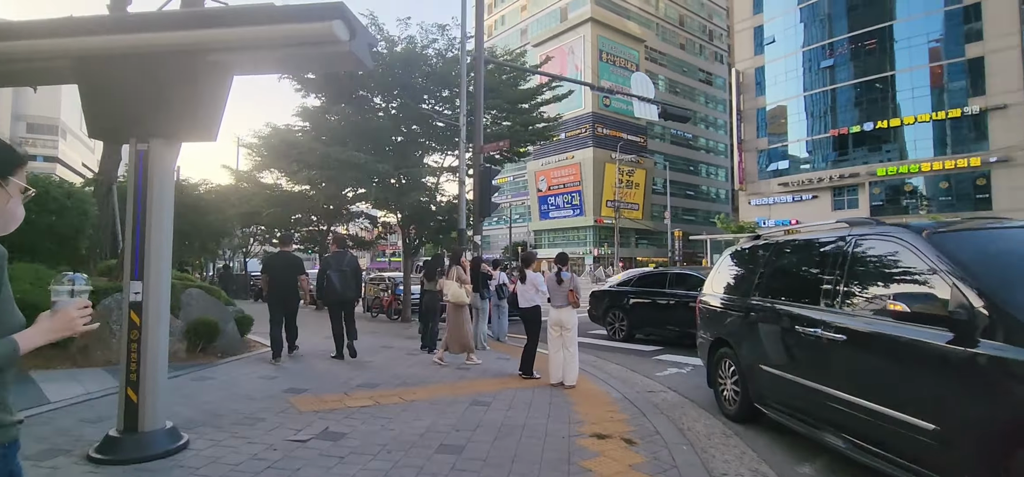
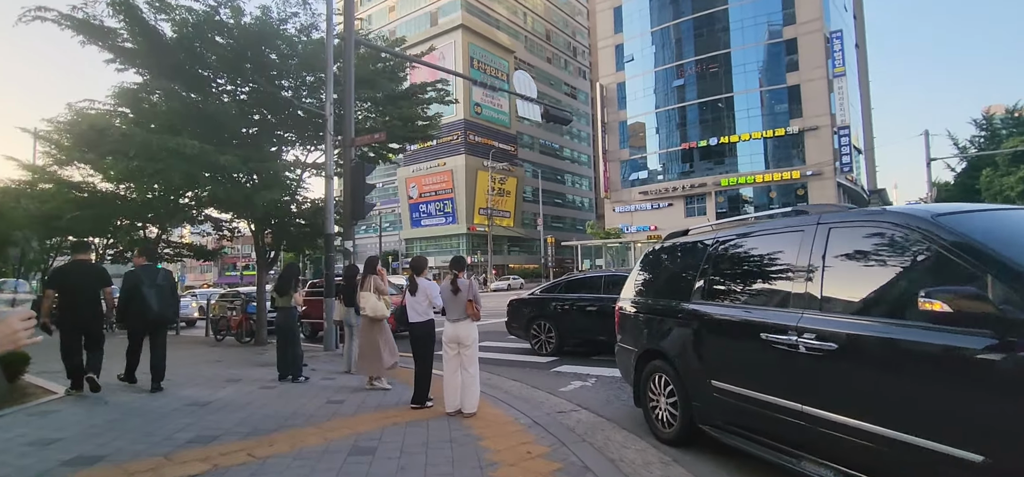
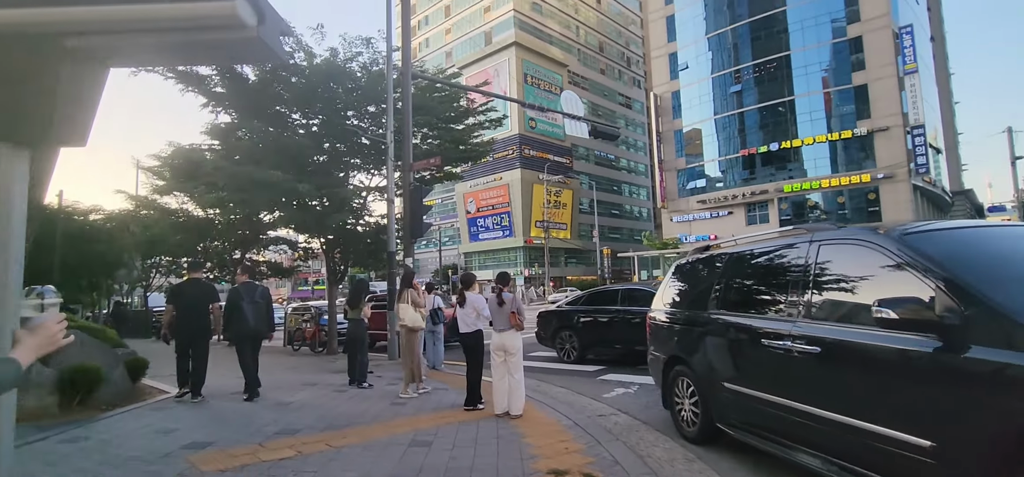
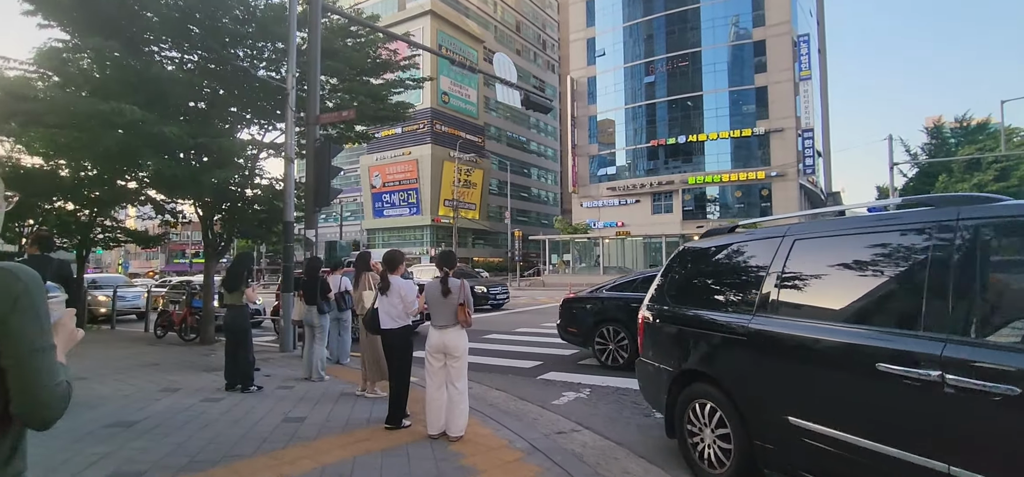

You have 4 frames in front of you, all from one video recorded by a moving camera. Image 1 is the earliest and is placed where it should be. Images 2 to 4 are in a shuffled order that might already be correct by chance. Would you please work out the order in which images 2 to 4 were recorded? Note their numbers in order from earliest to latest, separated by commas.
3, 2, 4
